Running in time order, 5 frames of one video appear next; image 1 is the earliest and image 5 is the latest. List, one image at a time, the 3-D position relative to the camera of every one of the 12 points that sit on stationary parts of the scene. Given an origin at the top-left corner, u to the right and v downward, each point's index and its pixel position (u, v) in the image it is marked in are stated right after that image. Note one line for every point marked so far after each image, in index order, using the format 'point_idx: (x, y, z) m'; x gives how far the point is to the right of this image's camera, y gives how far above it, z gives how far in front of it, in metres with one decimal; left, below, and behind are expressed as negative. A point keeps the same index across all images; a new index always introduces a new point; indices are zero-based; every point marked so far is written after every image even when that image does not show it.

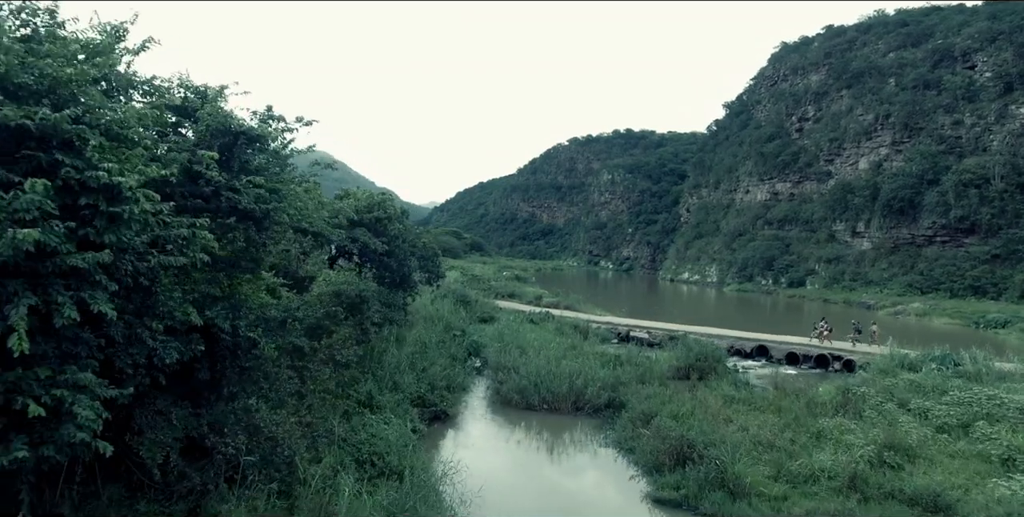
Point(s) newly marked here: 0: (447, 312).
0: (-2.1, -1.7, +17.6) m
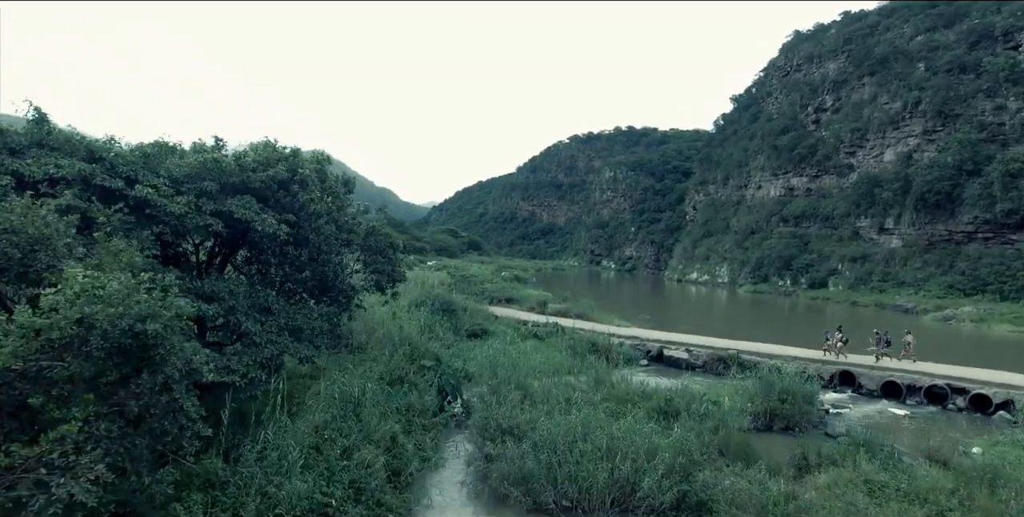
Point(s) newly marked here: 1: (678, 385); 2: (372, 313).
0: (-2.1, -1.6, +12.5) m
1: (+3.5, -2.6, +12.1) m
2: (-3.1, -1.2, +12.7) m
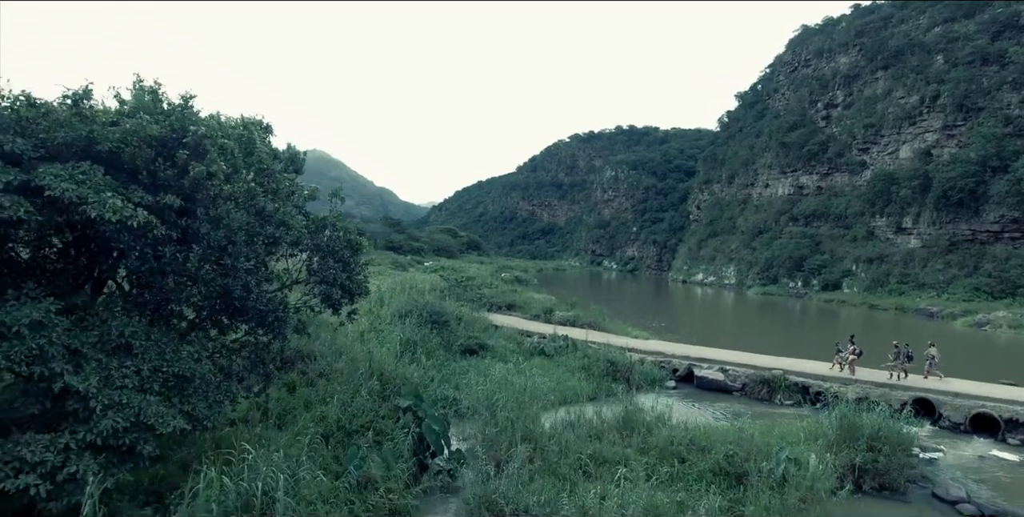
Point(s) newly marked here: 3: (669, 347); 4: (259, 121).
0: (-2.0, -1.6, +9.9) m
1: (+3.5, -2.7, +9.4) m
2: (-3.0, -1.3, +10.1) m
3: (+4.4, -2.5, +16.4) m
4: (-3.3, +1.8, +7.5) m
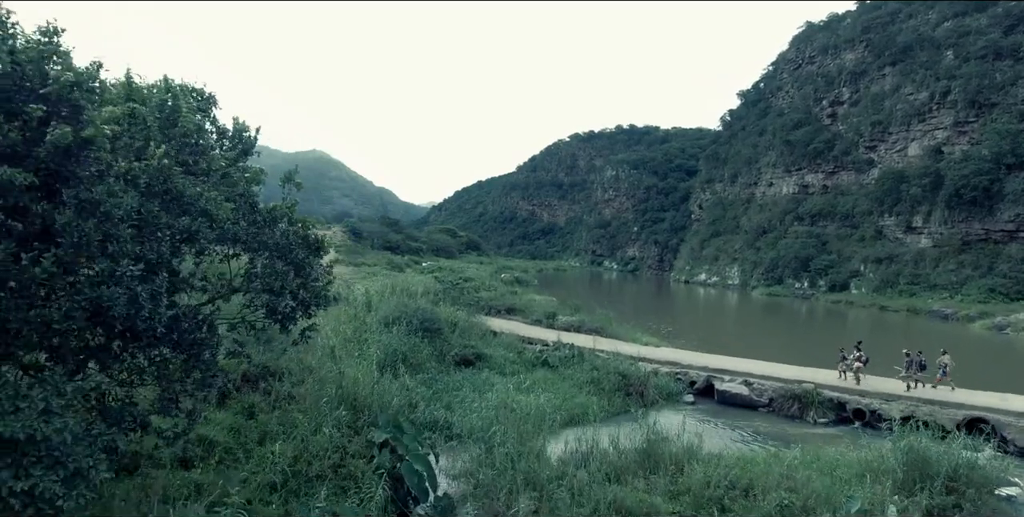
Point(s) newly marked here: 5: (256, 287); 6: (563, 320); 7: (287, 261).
0: (-2.0, -1.6, +8.4) m
1: (+3.5, -2.7, +8.0) m
2: (-3.0, -1.3, +8.6) m
3: (+4.4, -2.5, +14.9) m
4: (-3.3, +1.8, +6.1) m
5: (-2.2, -0.2, +5.1) m
6: (+1.7, -2.0, +19.3) m
7: (-2.1, -0.1, +5.4) m
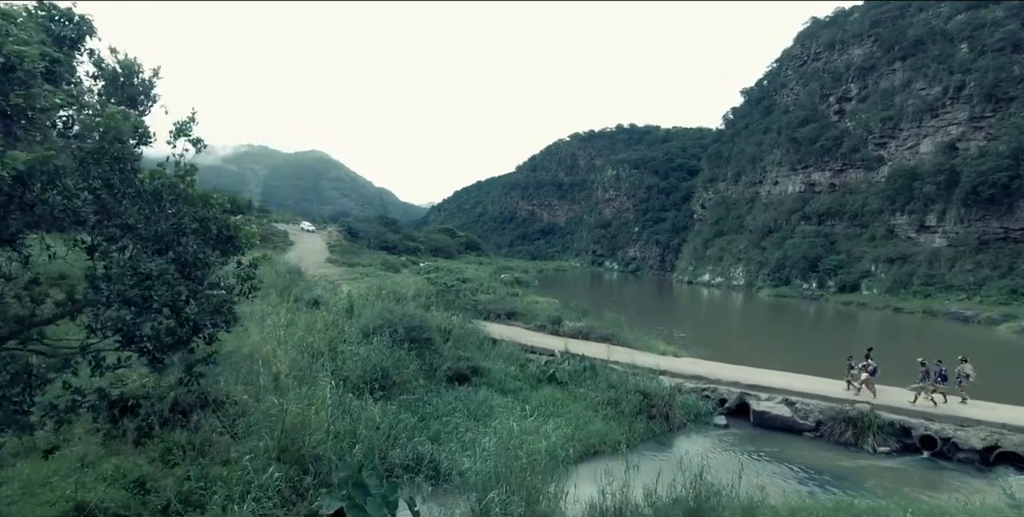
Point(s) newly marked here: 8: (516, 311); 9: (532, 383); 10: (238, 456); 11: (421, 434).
0: (-2.0, -1.6, +6.5) m
1: (+3.6, -2.7, +6.1) m
2: (-2.9, -1.3, +6.7) m
3: (+4.4, -2.5, +13.0) m
4: (-3.3, +1.8, +4.2) m
5: (-2.2, -0.2, +3.2) m
6: (+1.8, -2.0, +17.4) m
7: (-2.0, 0.0, +3.6) m
8: (+0.2, -1.8, +19.8) m
9: (+0.4, -2.4, +11.6) m
10: (-2.4, -1.6, +5.0) m
11: (-1.1, -2.3, +7.6) m
